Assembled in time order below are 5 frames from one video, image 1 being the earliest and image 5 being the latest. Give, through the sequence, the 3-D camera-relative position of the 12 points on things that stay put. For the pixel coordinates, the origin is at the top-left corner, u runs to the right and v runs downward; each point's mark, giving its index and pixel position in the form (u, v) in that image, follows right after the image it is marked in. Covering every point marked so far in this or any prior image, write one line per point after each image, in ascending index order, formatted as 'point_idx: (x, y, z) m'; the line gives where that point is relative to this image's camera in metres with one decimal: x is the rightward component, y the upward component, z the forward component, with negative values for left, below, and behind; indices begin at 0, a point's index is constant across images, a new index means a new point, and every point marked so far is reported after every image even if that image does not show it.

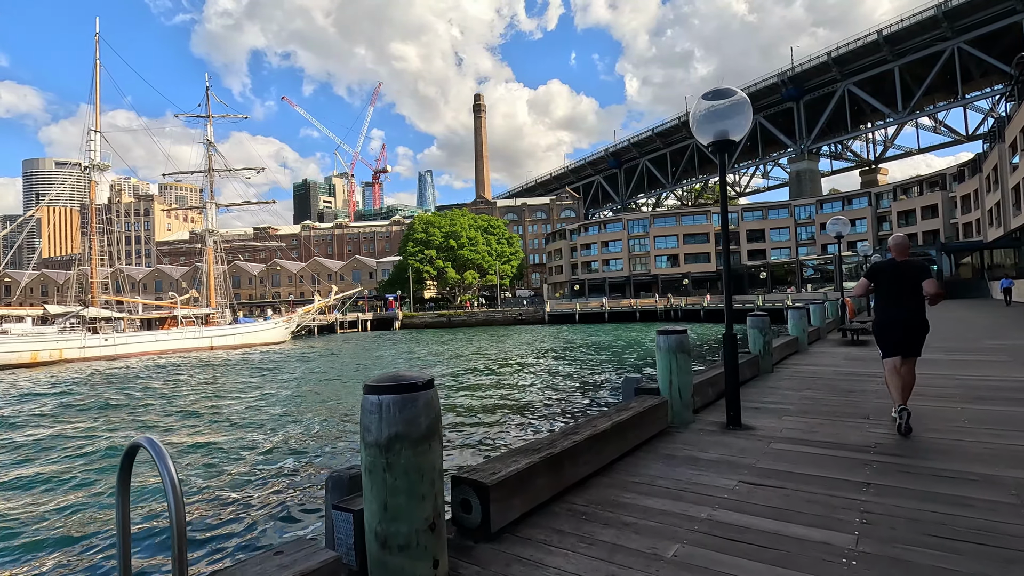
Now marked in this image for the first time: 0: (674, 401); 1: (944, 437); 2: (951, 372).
0: (+1.4, -1.0, +4.7) m
1: (+3.1, -1.1, +3.9) m
2: (+5.6, -1.1, +6.8) m
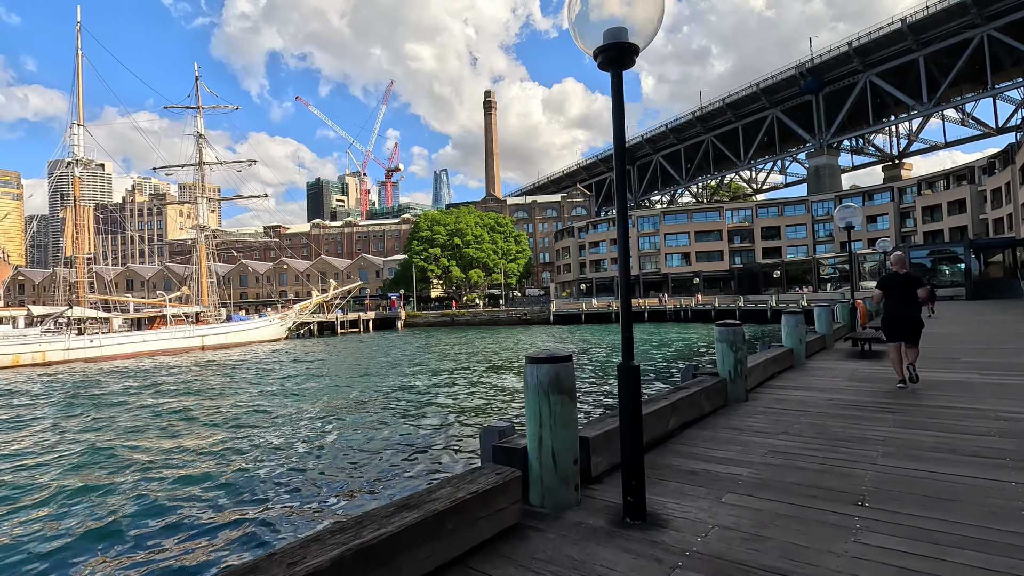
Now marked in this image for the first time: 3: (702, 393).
0: (+0.2, -1.0, +2.9) m
1: (+1.9, -1.1, +2.1) m
2: (+4.4, -1.1, +5.0) m
3: (+1.8, -1.0, +4.9) m
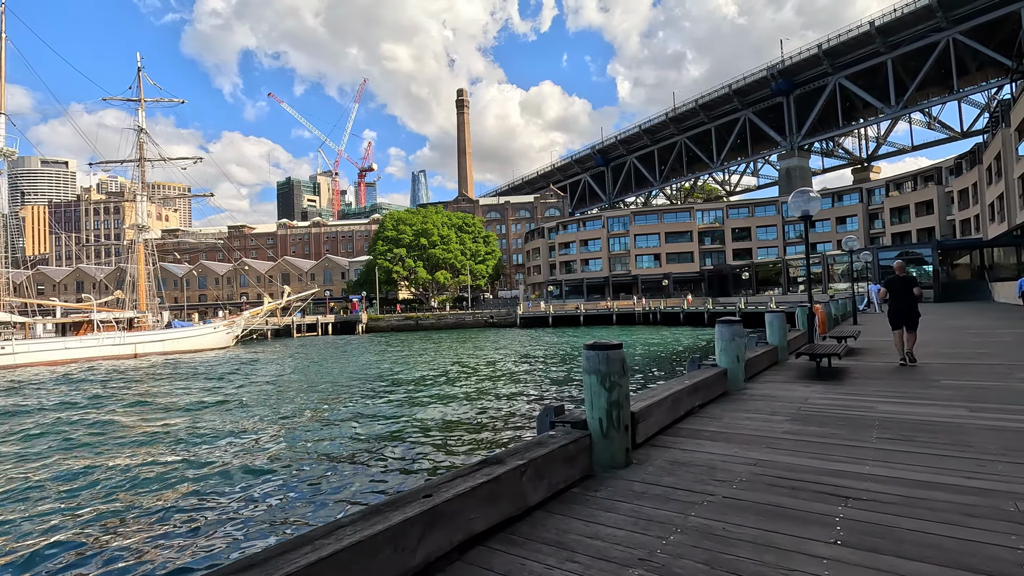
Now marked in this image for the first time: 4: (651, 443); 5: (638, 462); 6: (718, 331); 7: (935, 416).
0: (-1.4, -1.0, +0.9) m
1: (+0.3, -1.1, +0.1) m
2: (+2.8, -1.1, +3.0) m
3: (+0.2, -1.0, +2.9) m
4: (+1.0, -1.1, +4.0) m
5: (+0.9, -1.2, +3.7) m
6: (+2.4, -0.5, +6.2) m
7: (+3.6, -1.1, +4.6) m
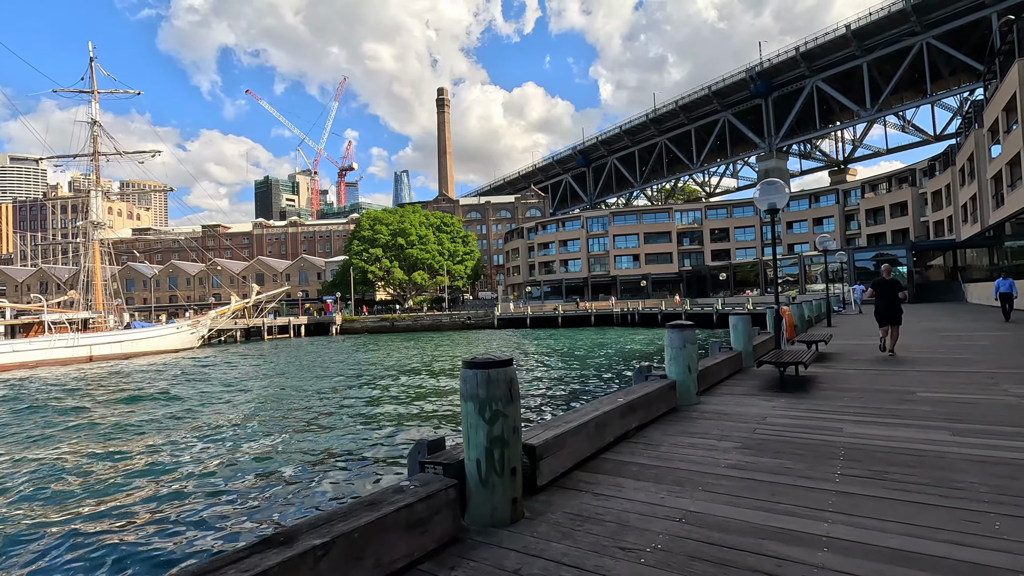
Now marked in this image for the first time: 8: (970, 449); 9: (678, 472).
0: (-2.1, -1.0, -0.1) m
1: (-0.3, -1.1, -0.8) m
2: (+2.1, -1.1, +2.2) m
3: (-0.6, -0.9, +2.0) m
4: (+0.3, -1.1, +3.1) m
5: (+0.1, -1.2, +2.8) m
6: (+1.6, -0.5, +5.4) m
7: (+2.8, -1.1, +3.8) m
8: (+3.0, -1.1, +3.5) m
9: (+1.0, -1.1, +3.4) m
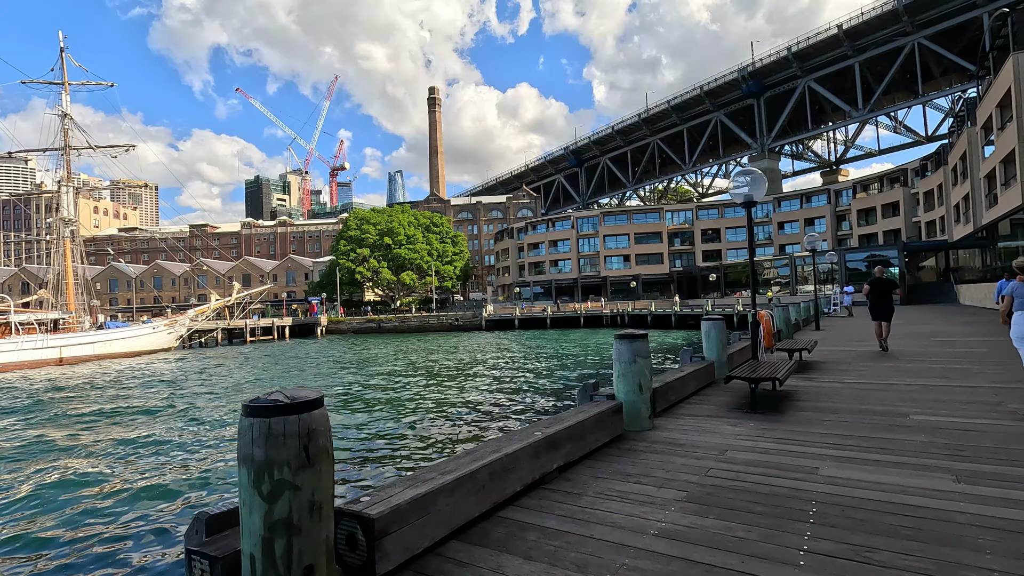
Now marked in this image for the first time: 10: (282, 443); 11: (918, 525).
0: (-2.7, -1.0, -1.0) m
1: (-0.9, -1.1, -1.7) m
2: (+1.4, -1.1, +1.3) m
3: (-1.2, -1.0, +1.1) m
4: (-0.4, -1.2, +2.2) m
5: (-0.6, -1.2, +1.9) m
6: (+0.9, -0.5, +4.5) m
7: (+2.1, -1.1, +2.9) m
8: (+2.4, -1.1, +2.6) m
9: (+0.4, -1.2, +2.5) m
10: (-0.7, -0.5, +1.7) m
11: (+2.0, -1.1, +2.5) m
